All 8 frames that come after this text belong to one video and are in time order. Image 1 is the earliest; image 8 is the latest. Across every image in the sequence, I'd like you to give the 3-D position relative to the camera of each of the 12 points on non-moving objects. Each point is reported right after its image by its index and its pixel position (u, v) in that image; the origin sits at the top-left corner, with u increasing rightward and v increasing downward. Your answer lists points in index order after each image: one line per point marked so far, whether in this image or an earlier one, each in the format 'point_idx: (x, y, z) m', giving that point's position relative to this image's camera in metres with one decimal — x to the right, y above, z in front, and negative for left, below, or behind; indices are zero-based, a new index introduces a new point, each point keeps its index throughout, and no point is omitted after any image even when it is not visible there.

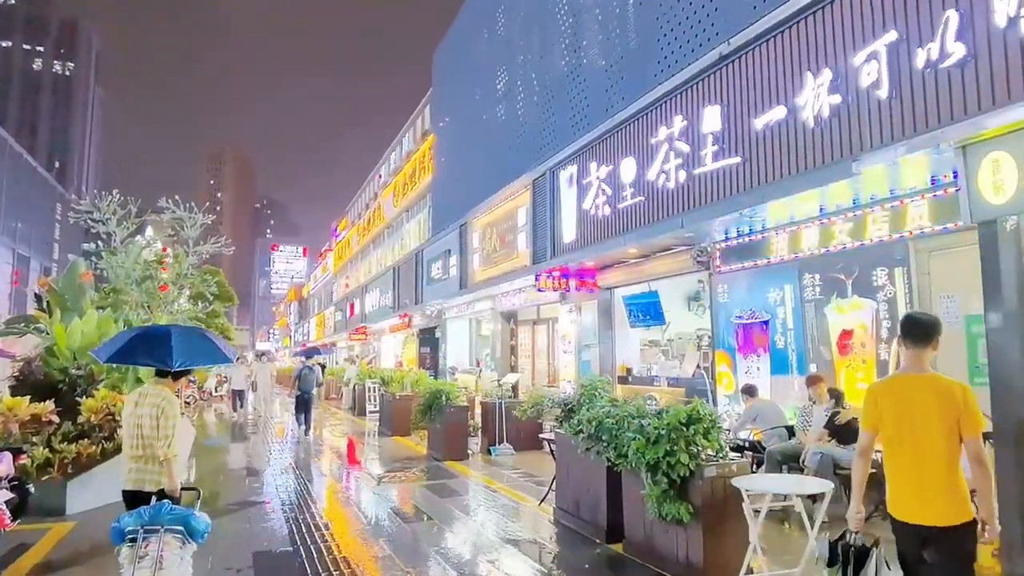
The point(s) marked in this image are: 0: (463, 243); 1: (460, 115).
0: (-1.2, +1.1, +17.5) m
1: (-1.5, +4.9, +19.8) m
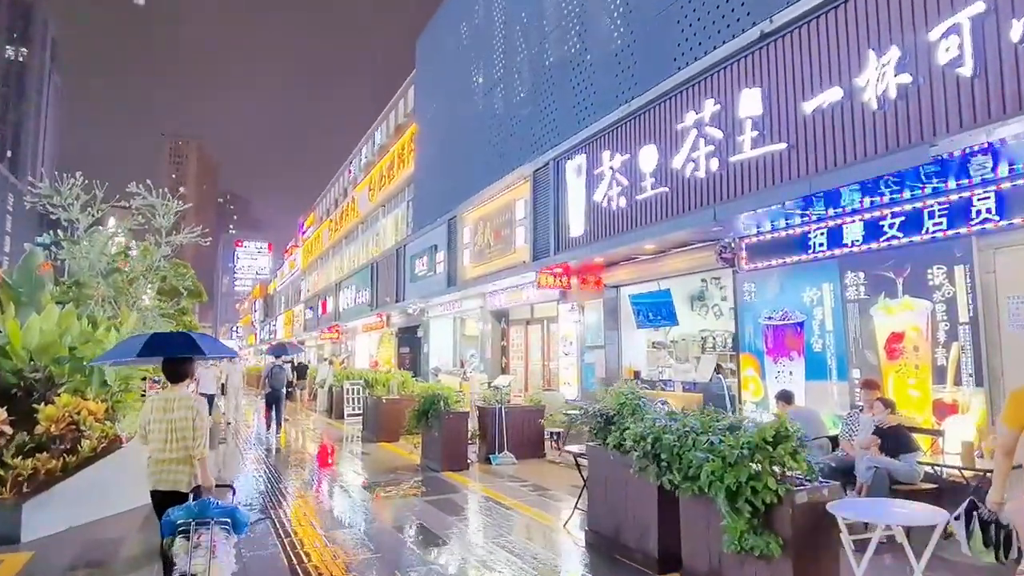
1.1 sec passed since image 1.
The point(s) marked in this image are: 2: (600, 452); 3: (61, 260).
0: (-1.5, +1.2, +16.6) m
1: (-1.8, +4.9, +18.9) m
2: (+0.8, -1.4, +6.0) m
3: (-6.4, +0.4, +10.0) m
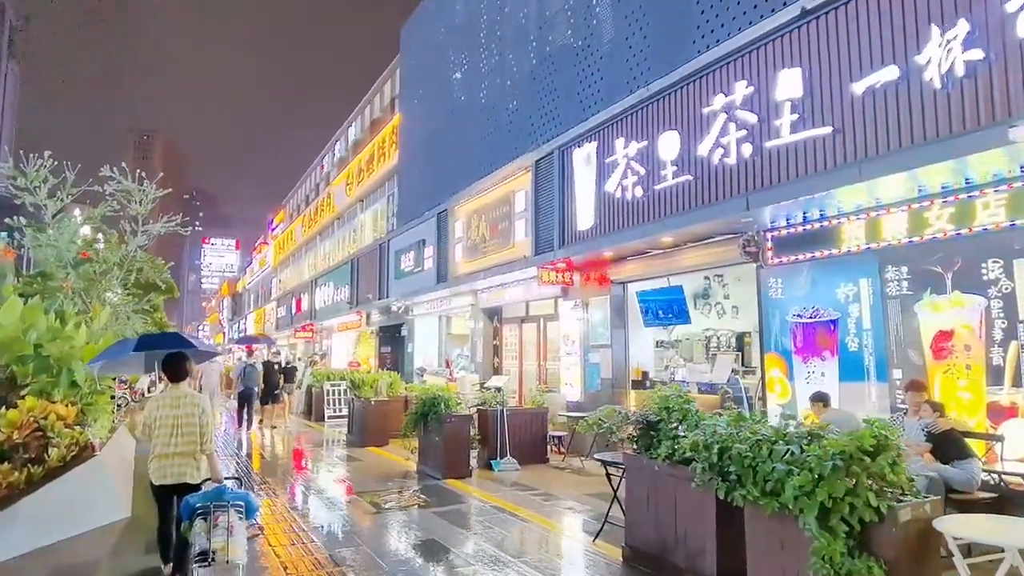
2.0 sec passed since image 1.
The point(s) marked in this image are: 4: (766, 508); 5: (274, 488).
0: (-1.6, +1.3, +15.9) m
1: (-2.1, +5.0, +18.2) m
2: (+1.0, -1.4, +5.5) m
3: (-6.3, +0.5, +9.1) m
4: (+1.6, -1.3, +4.3) m
5: (-3.3, -2.7, +9.7) m
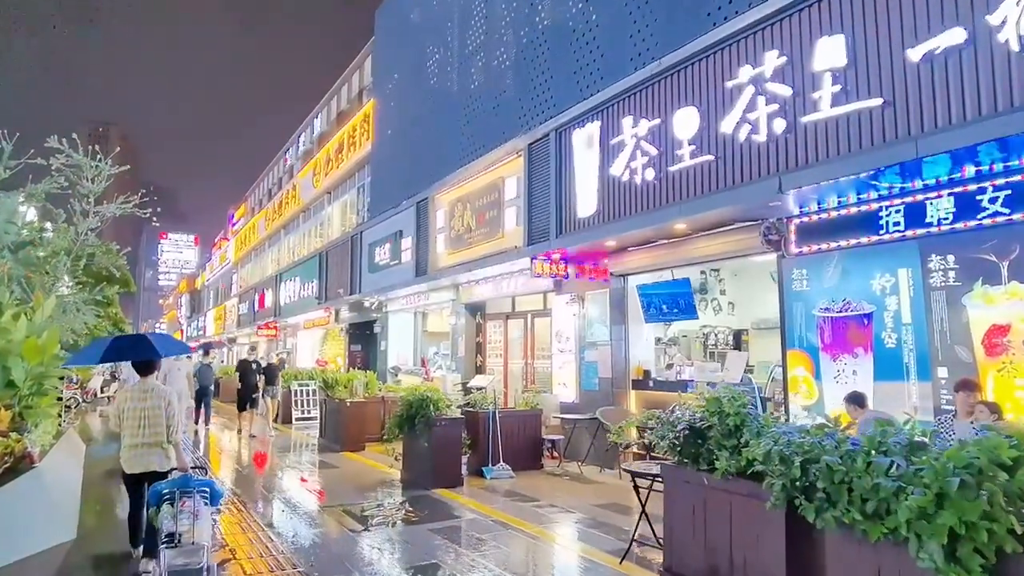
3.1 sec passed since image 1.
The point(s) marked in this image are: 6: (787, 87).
0: (-2.0, +1.4, +15.0) m
1: (-2.5, +5.2, +17.3) m
2: (+1.2, -1.3, +4.7) m
3: (-6.3, +0.7, +8.0) m
4: (+1.8, -1.2, +3.5) m
5: (-3.4, -2.6, +8.7) m
6: (+2.6, +1.9, +6.7) m
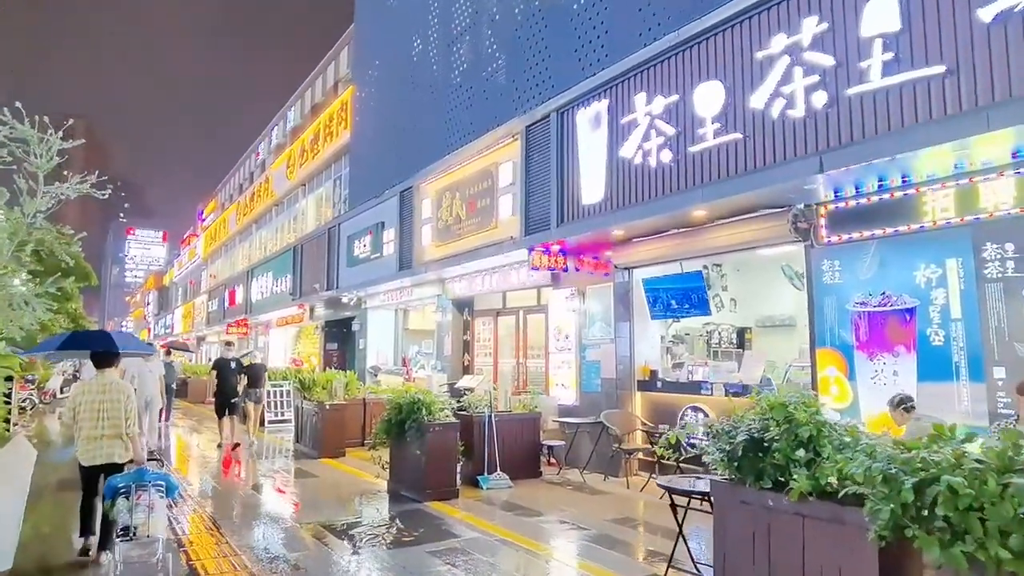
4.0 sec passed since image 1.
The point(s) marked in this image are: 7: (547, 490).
0: (-2.2, +1.5, +14.2) m
1: (-2.8, +5.3, +16.4) m
2: (+1.4, -1.2, +4.0) m
3: (-6.3, +0.8, +6.9) m
4: (+2.0, -1.2, +2.8) m
5: (-3.4, -2.5, +7.8) m
6: (+2.7, +2.0, +6.1) m
7: (+0.4, -2.4, +8.5) m
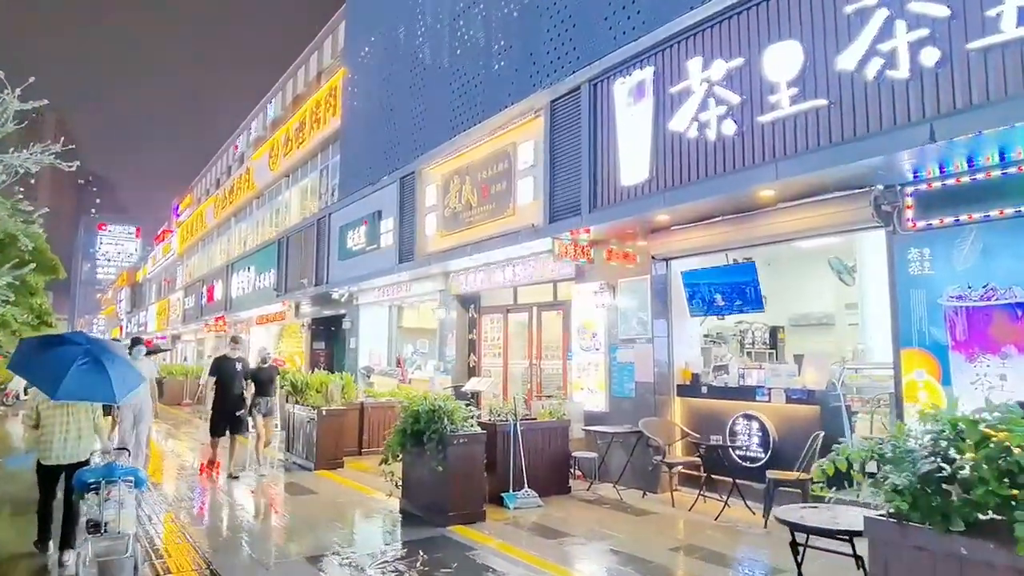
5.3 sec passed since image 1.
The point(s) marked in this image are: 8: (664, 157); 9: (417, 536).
0: (-2.1, +1.6, +13.1) m
1: (-2.7, +5.4, +15.3) m
2: (+1.8, -1.1, +3.0) m
3: (-5.9, +0.9, +5.7) m
4: (+2.5, -1.1, +1.9) m
5: (-3.1, -2.4, +6.7) m
6: (+3.1, +2.1, +5.1) m
7: (+0.7, -2.3, +7.5) m
8: (+1.6, +1.4, +7.3) m
9: (-0.8, -2.3, +6.4) m
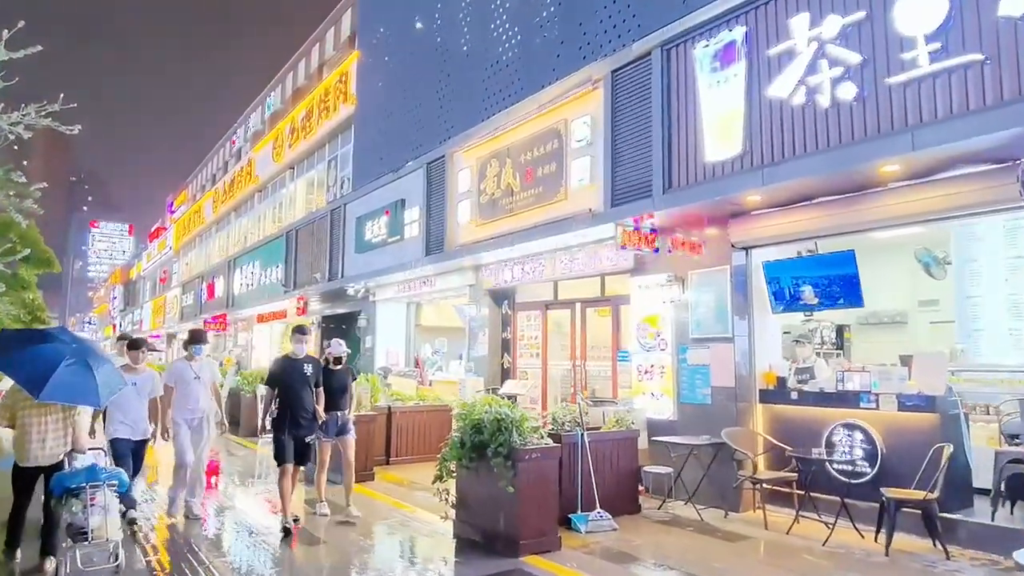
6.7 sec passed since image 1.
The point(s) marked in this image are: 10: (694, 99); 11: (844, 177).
0: (-1.5, +1.7, +12.1) m
1: (-2.1, +5.5, +14.3) m
2: (+2.5, -1.0, +2.1) m
3: (-5.2, +1.0, +4.7) m
4: (+3.2, -1.0, +1.0) m
5: (-2.4, -2.3, +5.7) m
6: (+3.8, +2.2, +4.2) m
7: (+1.4, -2.3, +6.5) m
8: (+2.2, +1.4, +6.3) m
9: (-0.2, -2.2, +5.5) m
10: (+1.8, +1.9, +7.0) m
11: (+2.8, +0.9, +5.9) m
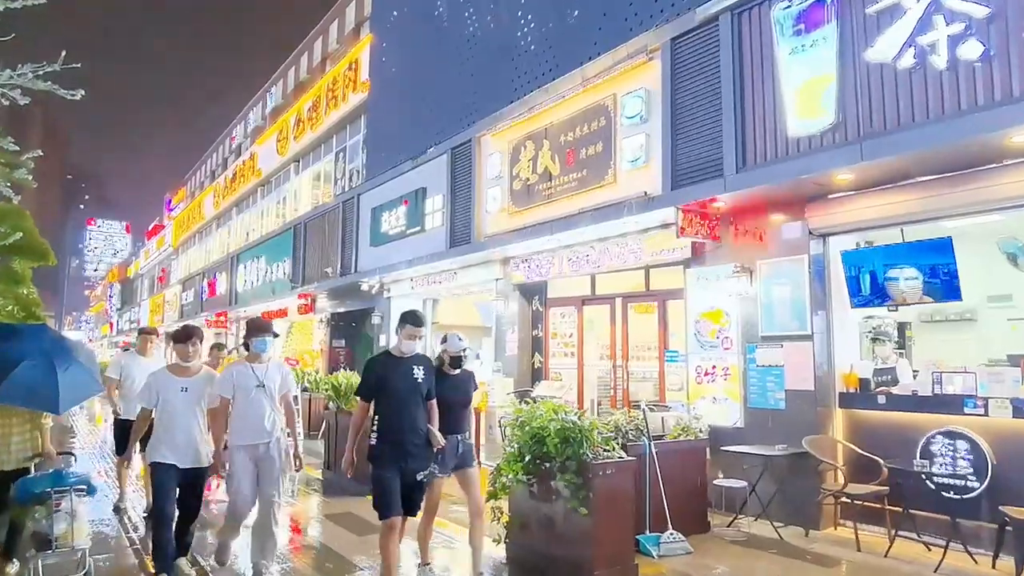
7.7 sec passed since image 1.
0: (-1.0, +1.8, +11.3) m
1: (-1.6, +5.6, +13.5) m
2: (+3.0, -0.9, +1.3) m
3: (-4.7, +1.1, +3.9) m
4: (+3.7, -0.9, +0.2) m
5: (-1.9, -2.2, +4.9) m
6: (+4.3, +2.2, +3.5) m
7: (+1.9, -2.2, +5.7) m
8: (+2.7, +1.5, +5.6) m
9: (+0.3, -2.1, +4.7) m
10: (+2.3, +2.0, +6.2) m
11: (+3.3, +1.0, +5.2) m
